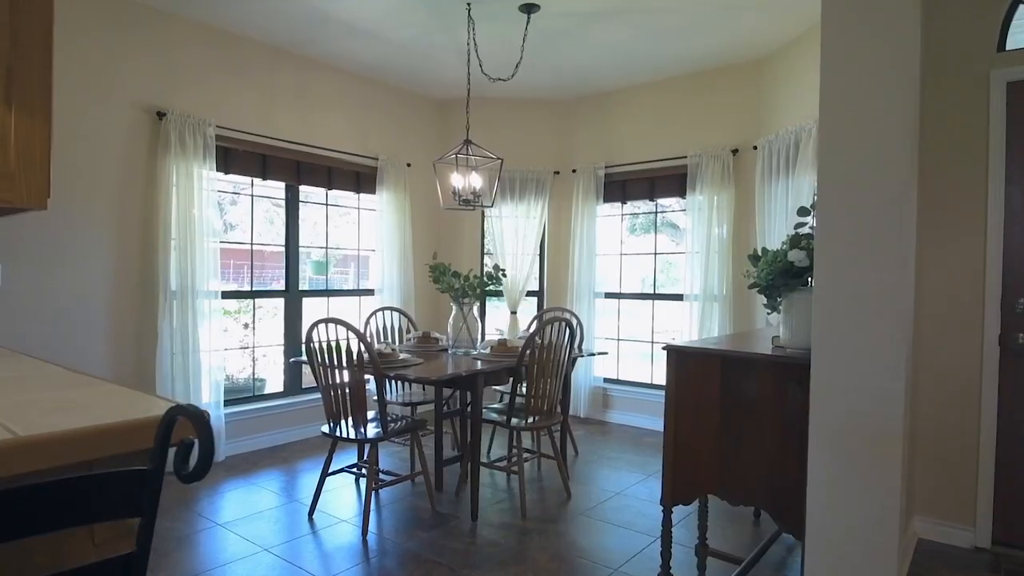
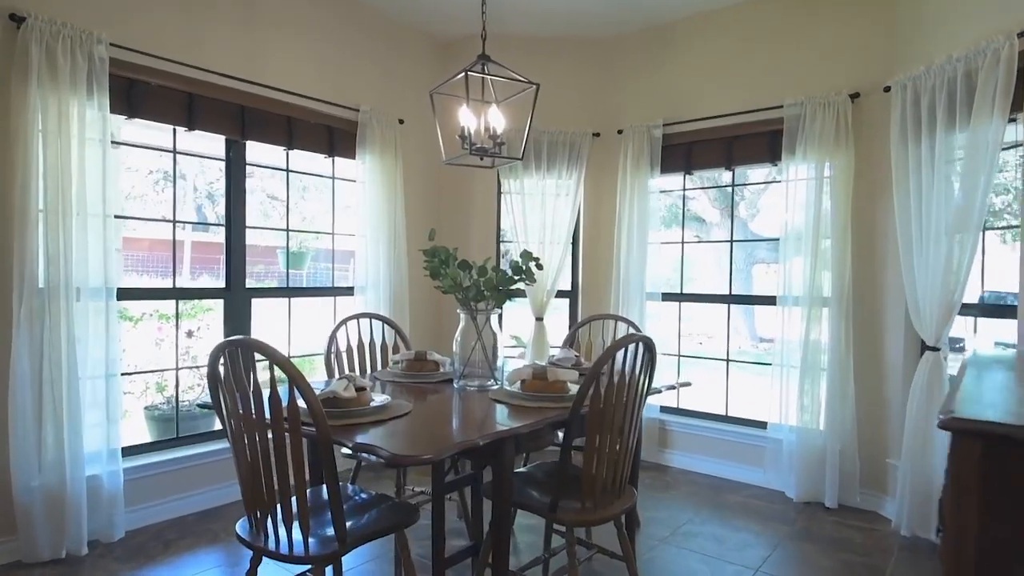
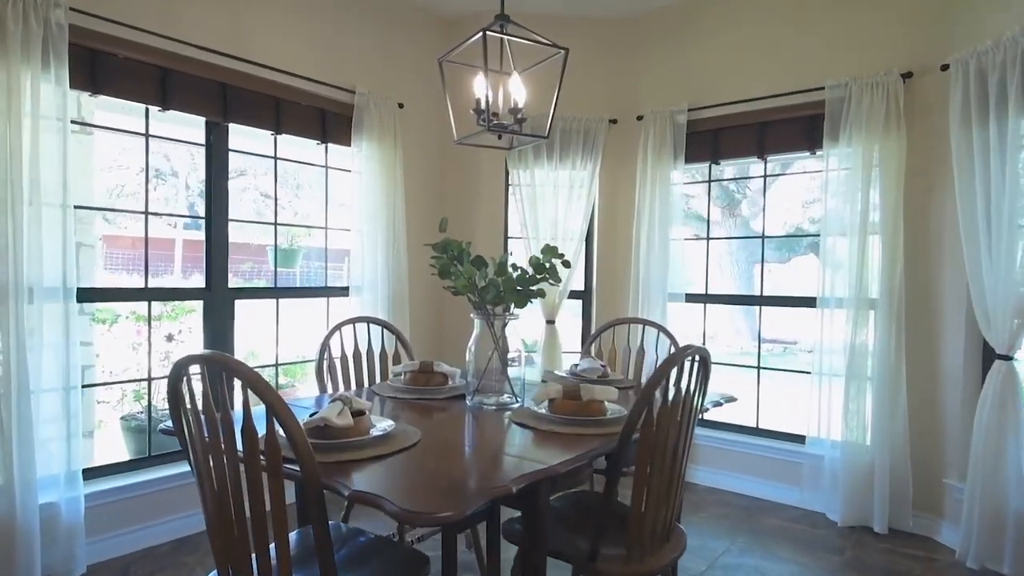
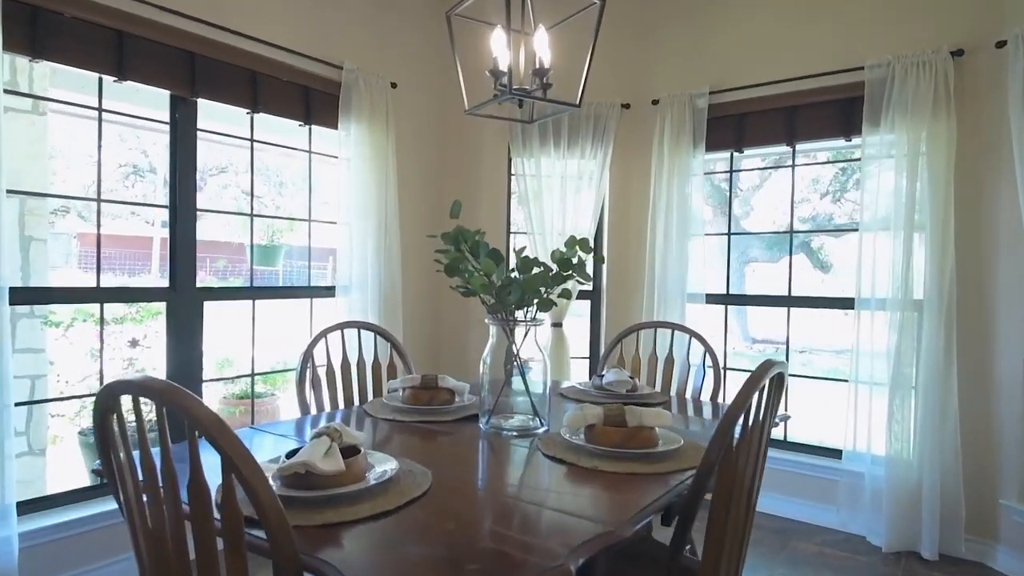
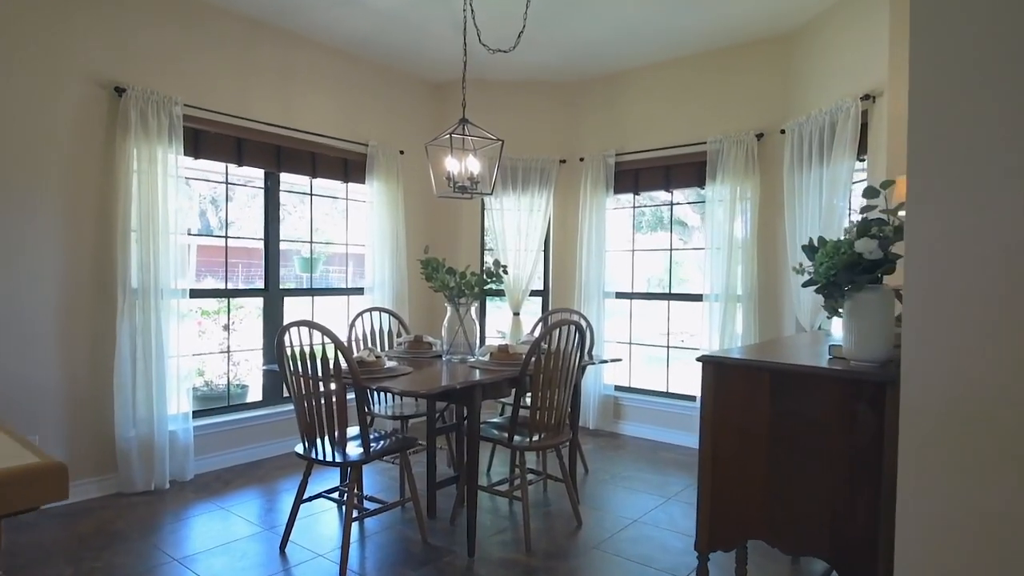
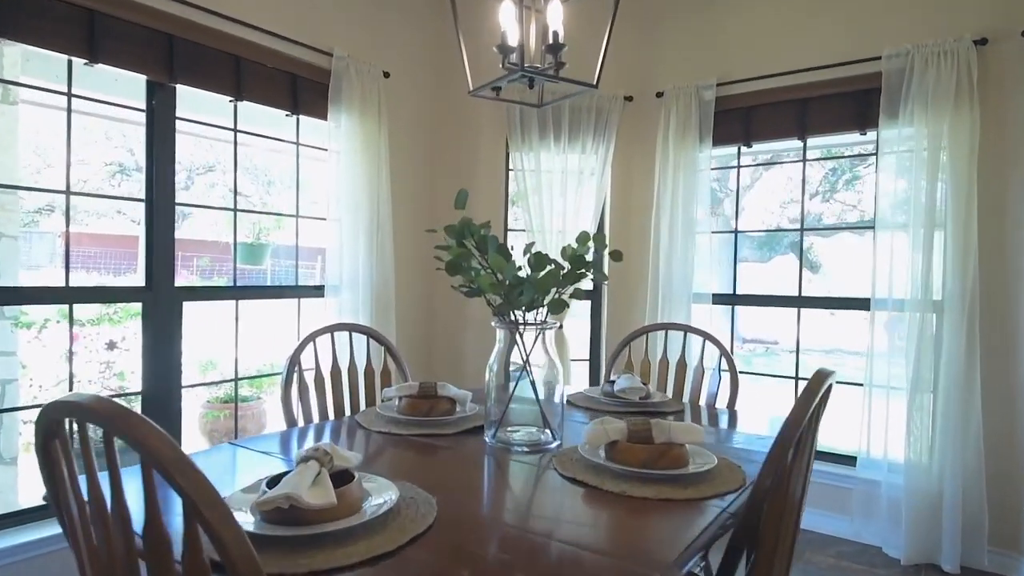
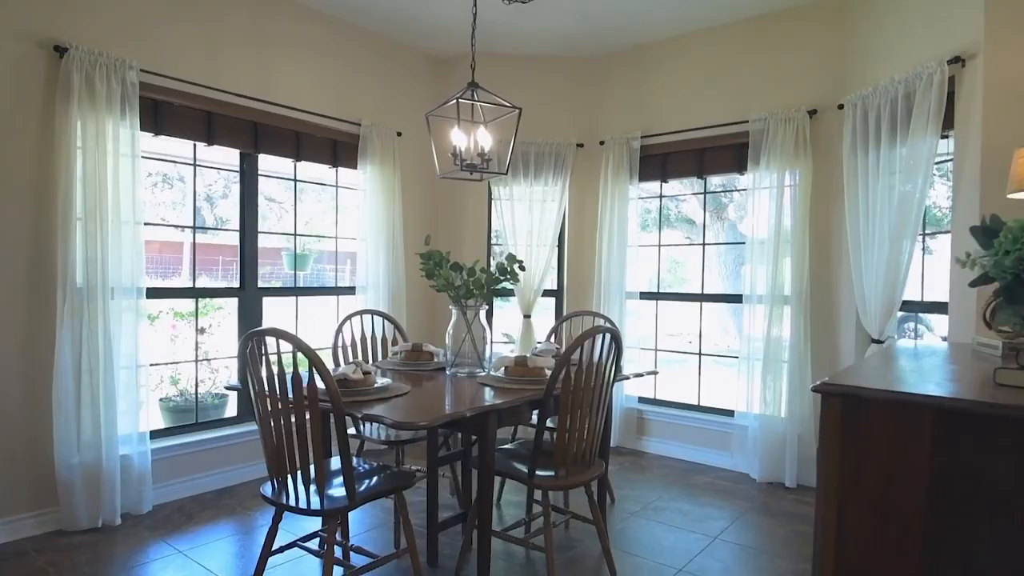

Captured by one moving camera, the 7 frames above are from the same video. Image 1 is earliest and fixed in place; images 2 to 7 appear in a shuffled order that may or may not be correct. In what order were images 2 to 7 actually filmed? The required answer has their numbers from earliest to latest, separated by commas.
5, 7, 2, 3, 4, 6
